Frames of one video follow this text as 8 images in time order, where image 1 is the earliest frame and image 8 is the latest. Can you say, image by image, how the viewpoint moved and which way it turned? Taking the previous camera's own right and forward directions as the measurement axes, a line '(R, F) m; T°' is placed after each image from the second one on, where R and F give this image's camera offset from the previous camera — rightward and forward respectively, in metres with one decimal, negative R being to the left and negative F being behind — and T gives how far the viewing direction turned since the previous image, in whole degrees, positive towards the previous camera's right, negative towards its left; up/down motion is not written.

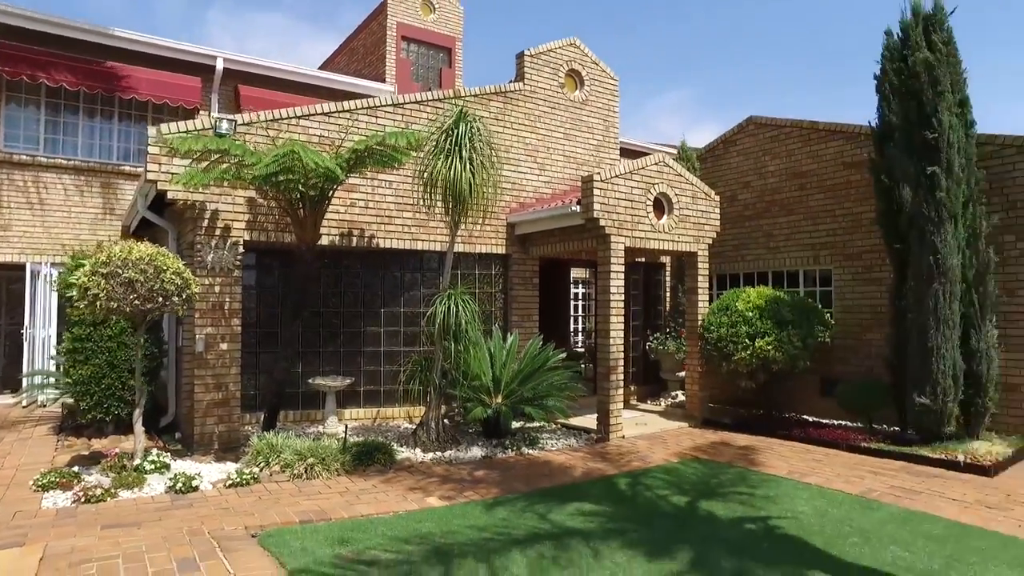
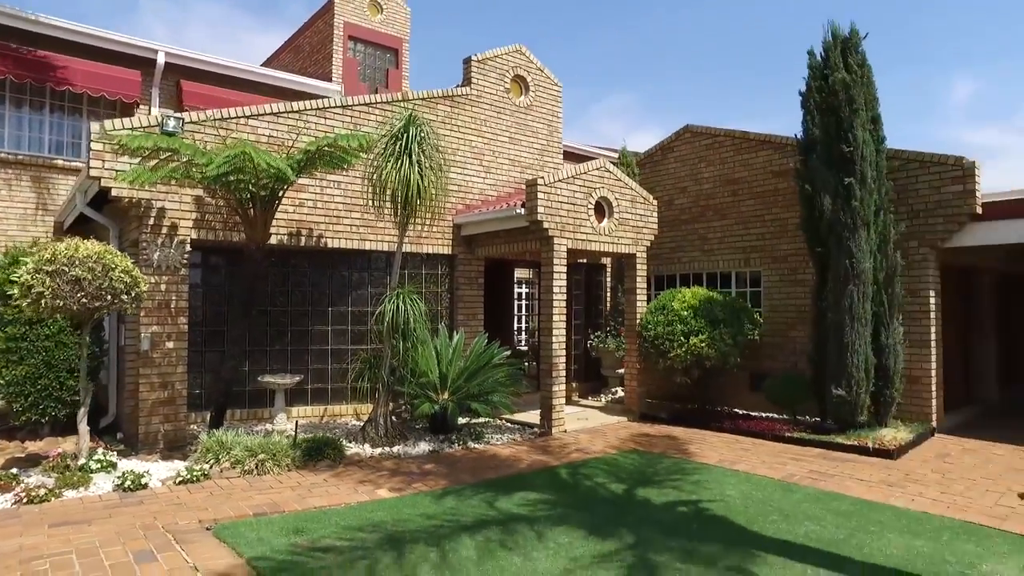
(0.0, -0.3) m; +5°
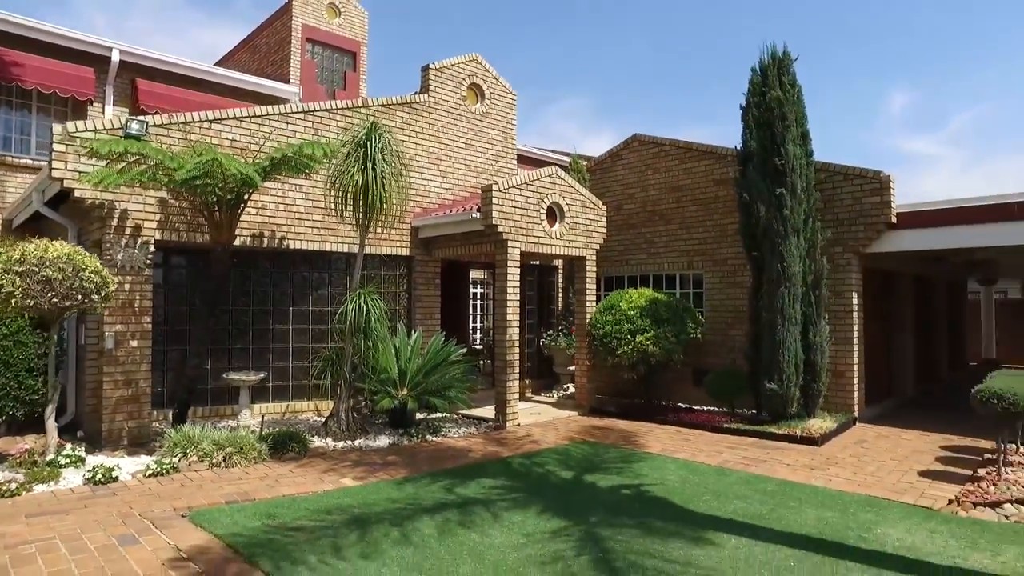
(0.0, -0.4) m; +4°
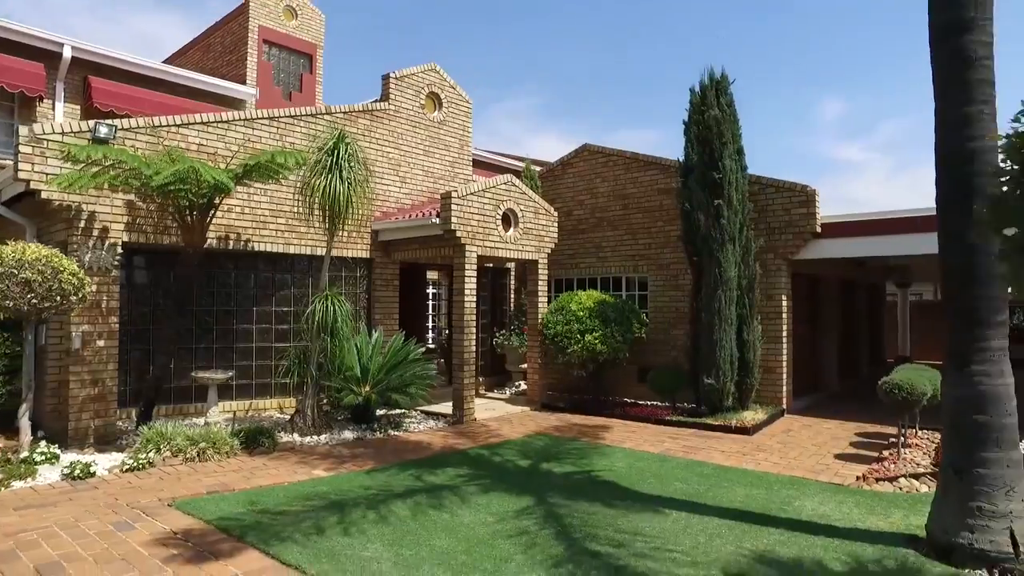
(-0.2, -0.5) m; +5°
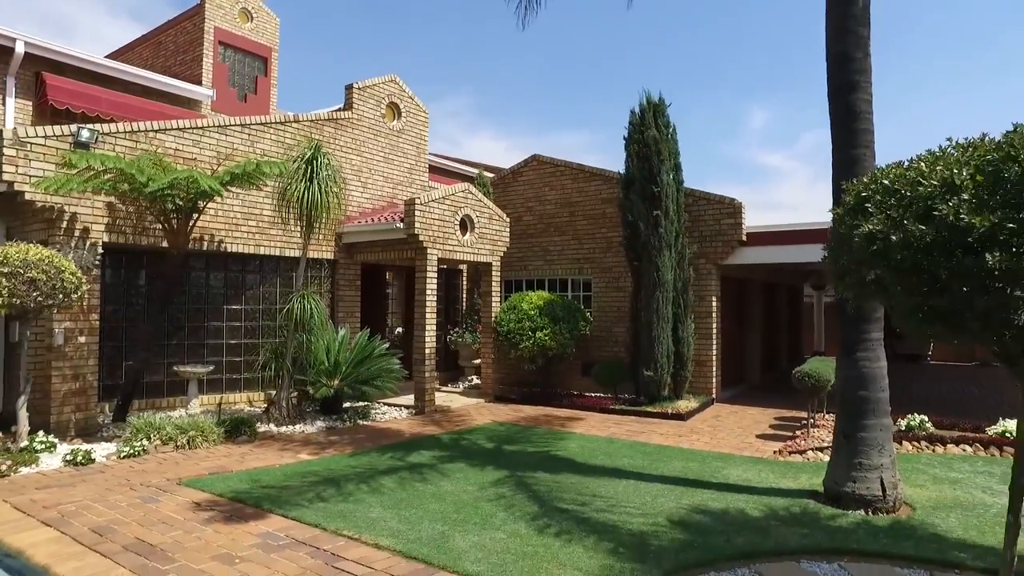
(-0.4, -0.8) m; +6°
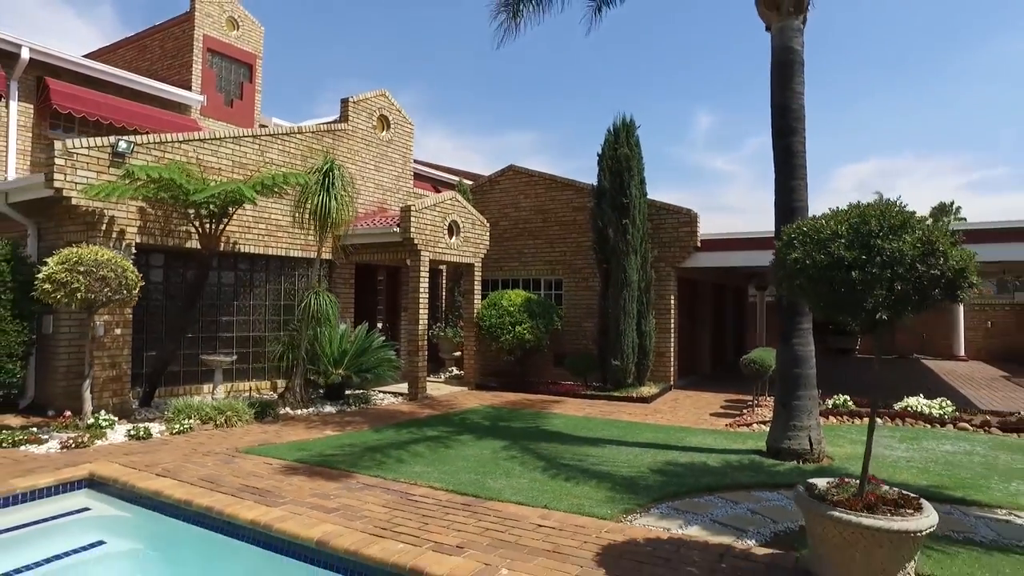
(-0.6, -1.3) m; +4°
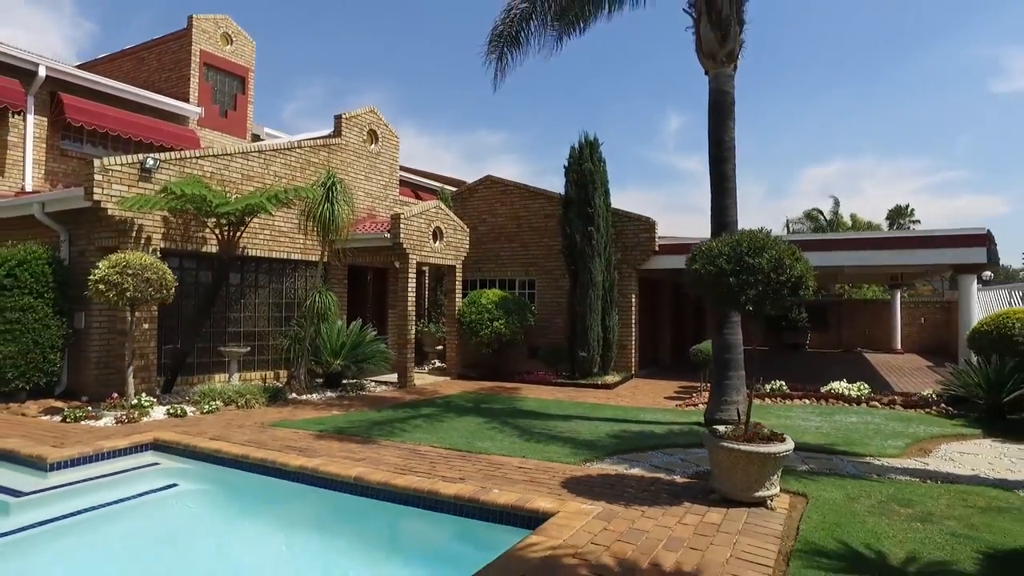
(-0.1, -1.5) m; +2°
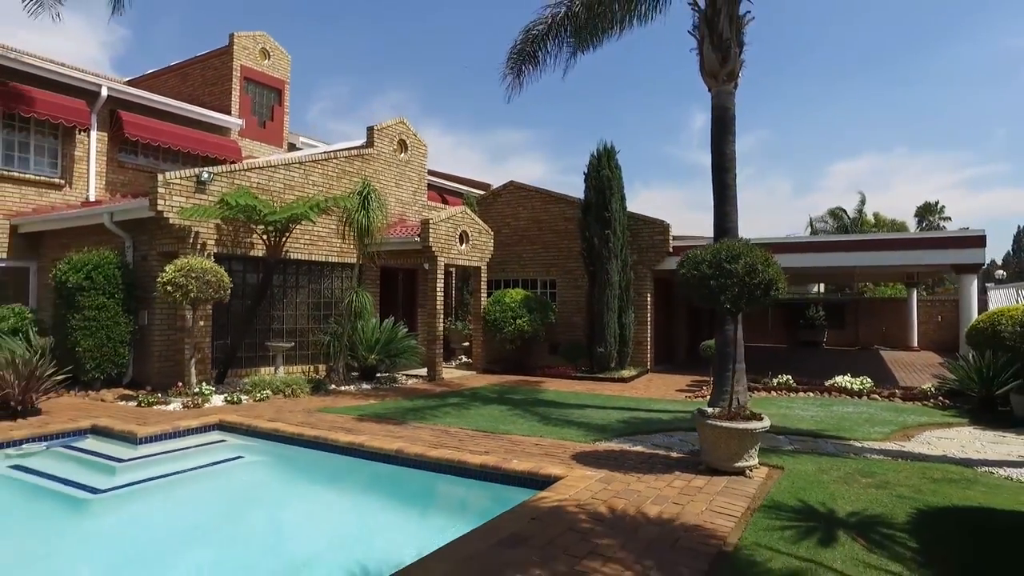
(+0.1, -0.9) m; -2°
